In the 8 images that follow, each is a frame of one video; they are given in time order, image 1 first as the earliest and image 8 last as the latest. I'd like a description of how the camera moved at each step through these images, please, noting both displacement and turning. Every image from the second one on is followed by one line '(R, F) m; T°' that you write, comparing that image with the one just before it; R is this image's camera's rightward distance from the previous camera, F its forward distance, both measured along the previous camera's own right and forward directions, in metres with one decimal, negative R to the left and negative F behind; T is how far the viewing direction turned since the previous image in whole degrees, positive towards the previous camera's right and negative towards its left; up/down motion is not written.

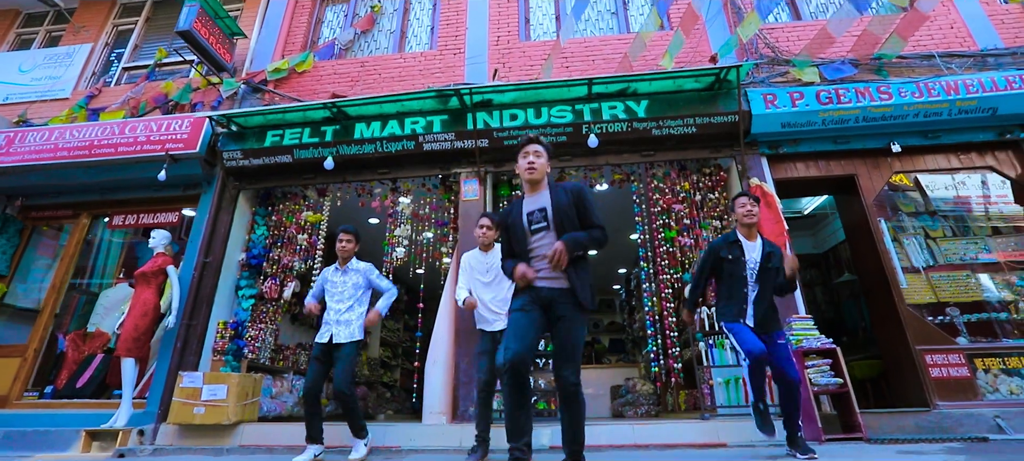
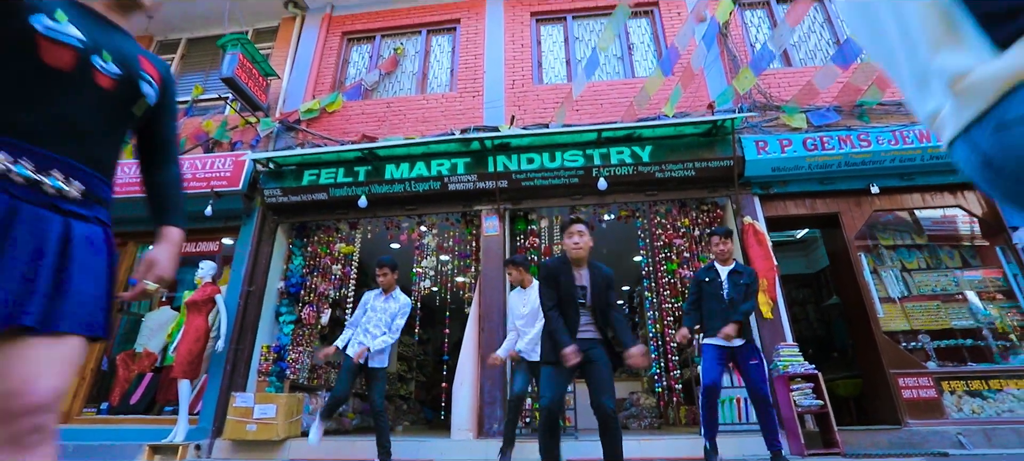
(-0.2, -0.5) m; 0°
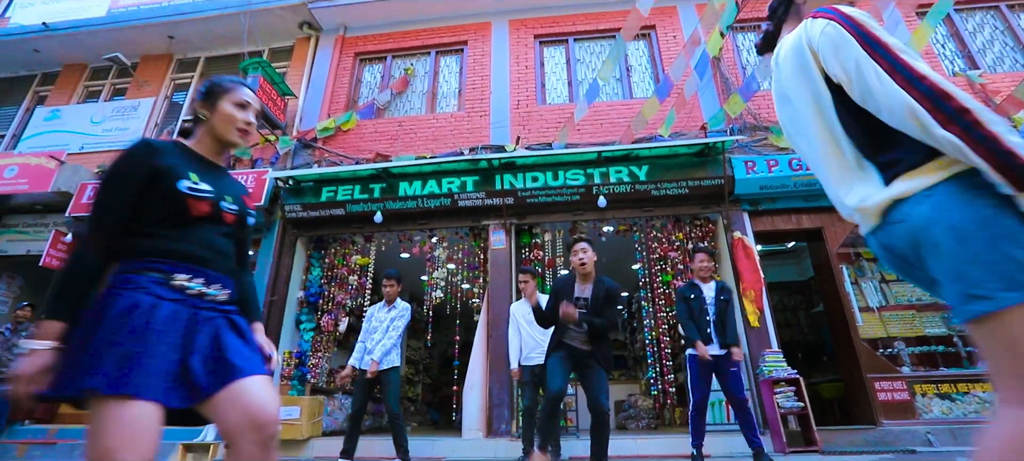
(-0.1, -0.4) m; 0°
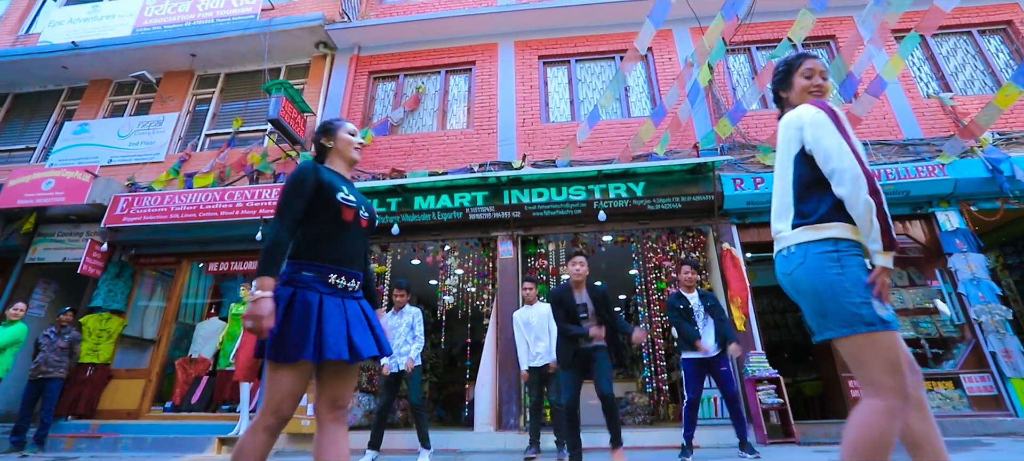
(-0.1, -0.5) m; 0°
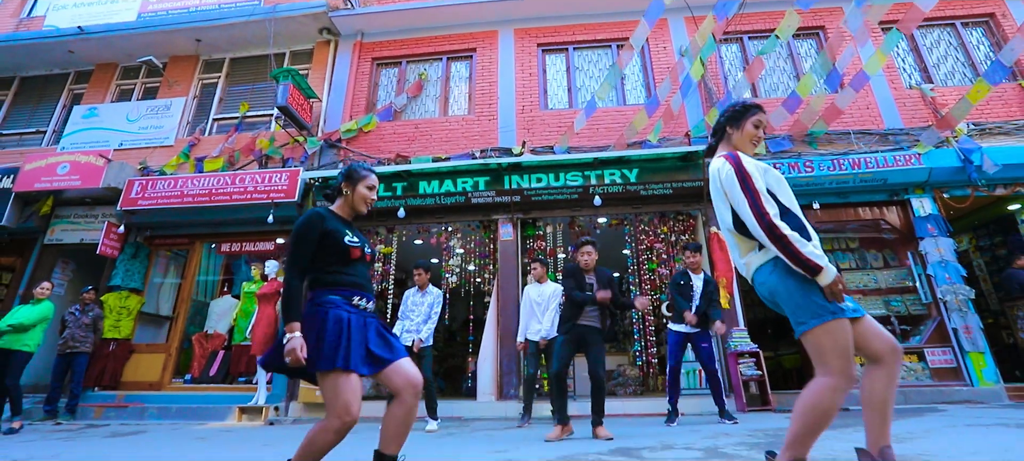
(-0.1, -0.3) m; 0°
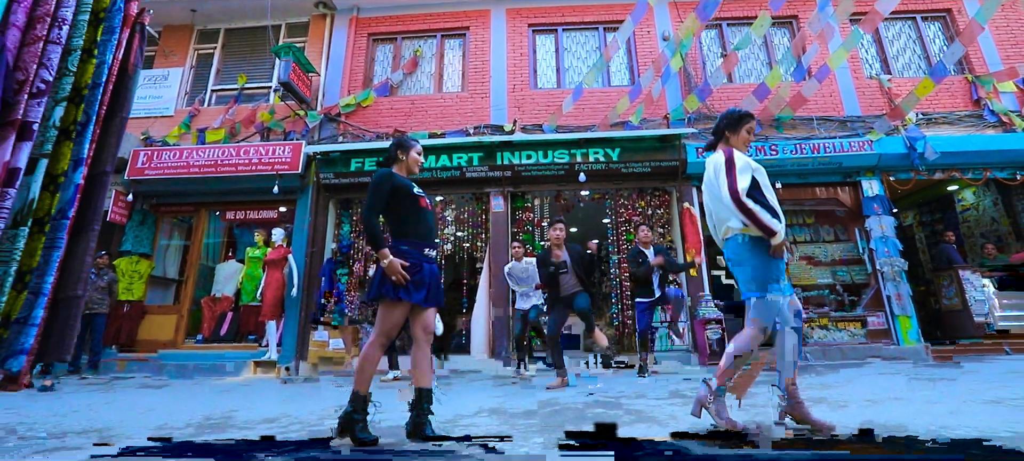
(-0.1, -0.6) m; +2°
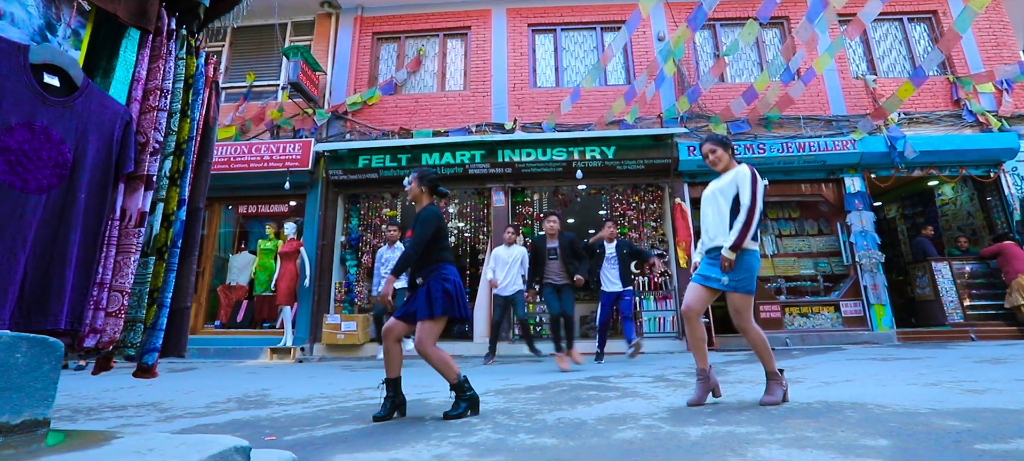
(0.0, -0.4) m; 0°
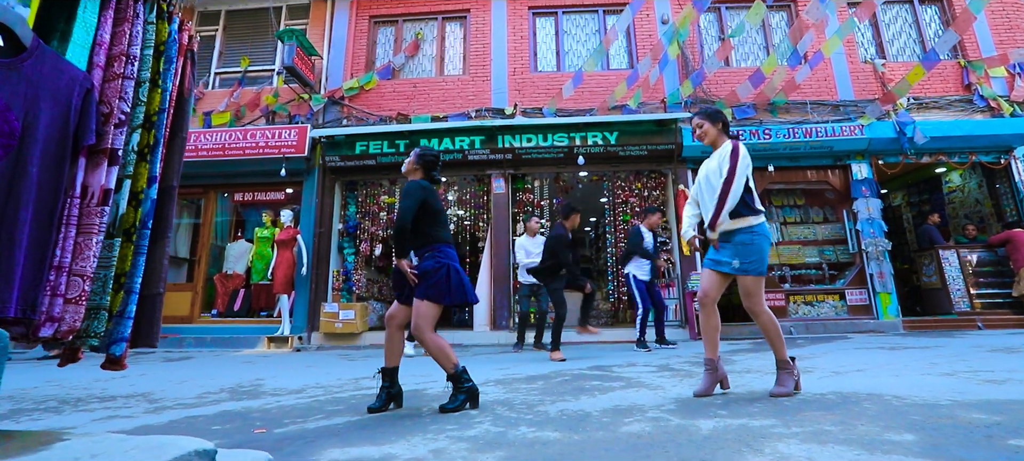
(0.0, +0.1) m; 0°
